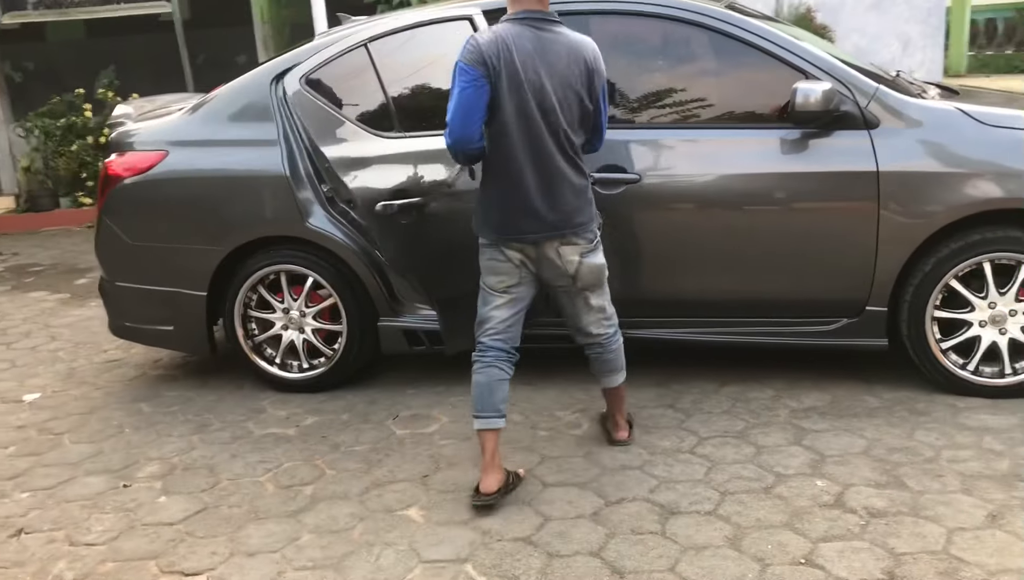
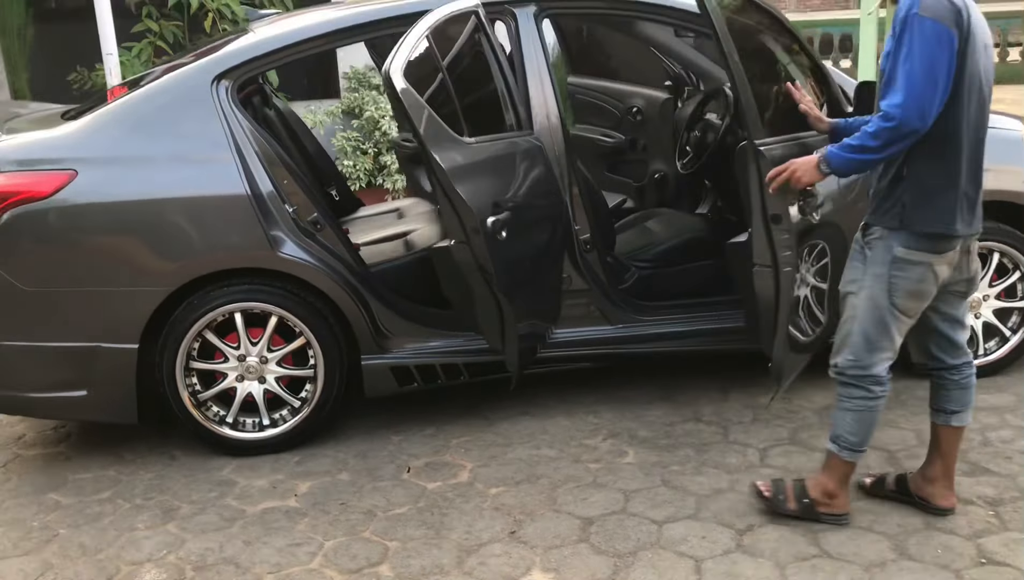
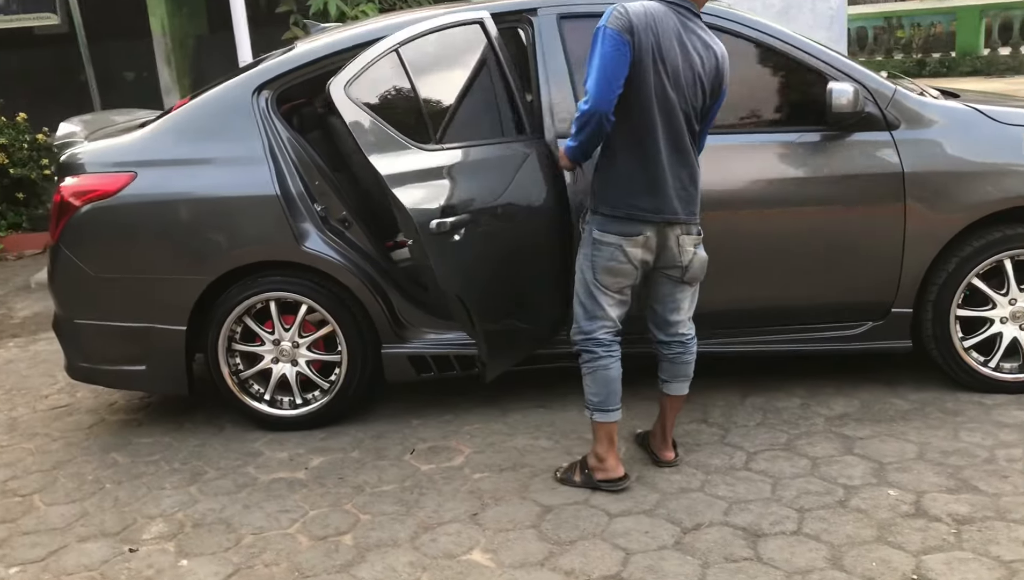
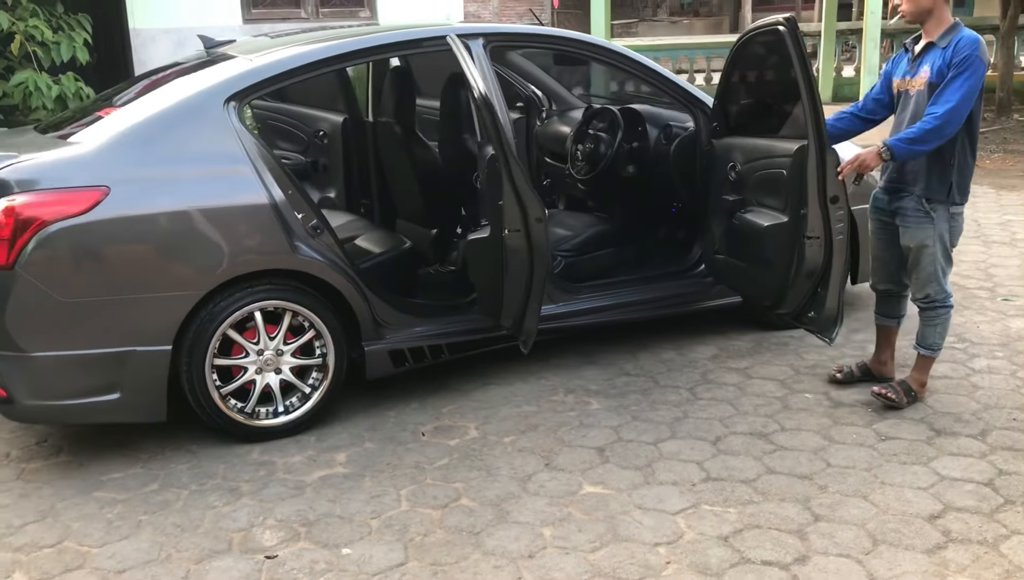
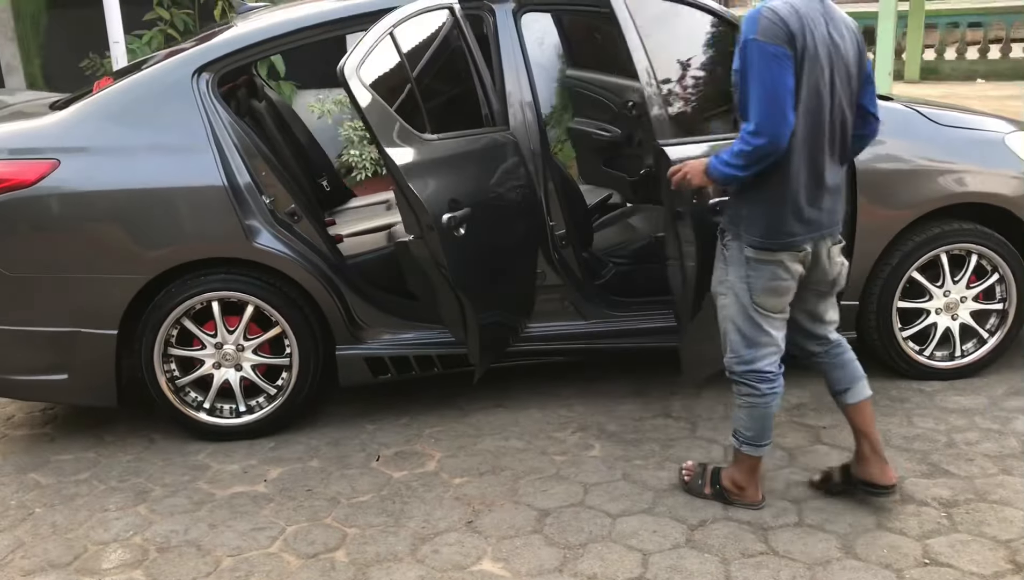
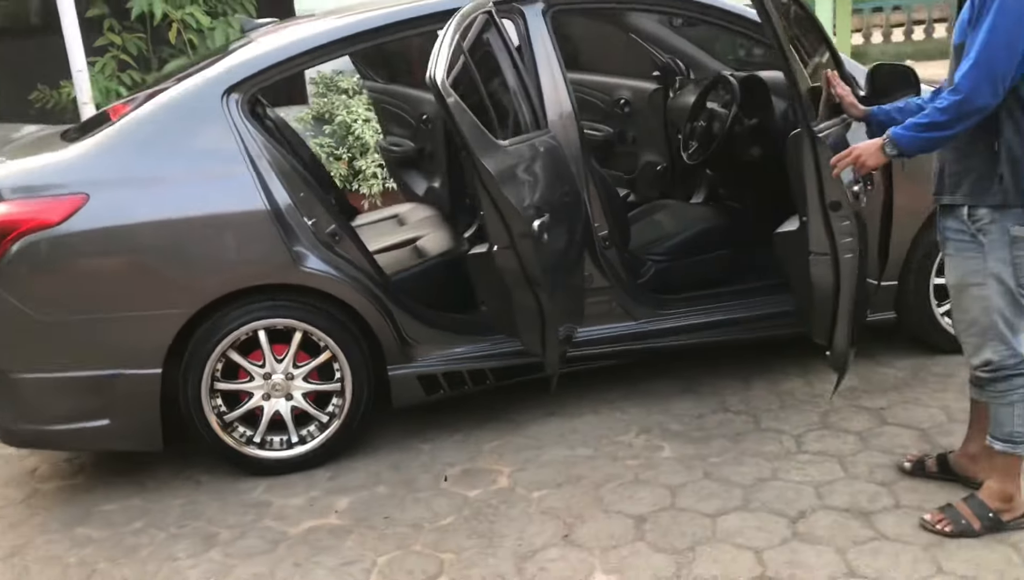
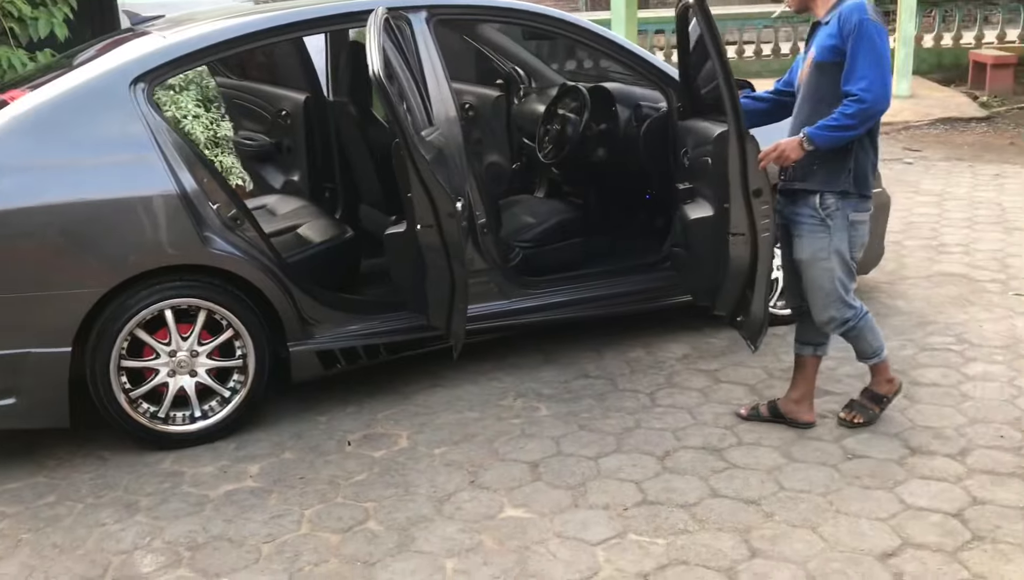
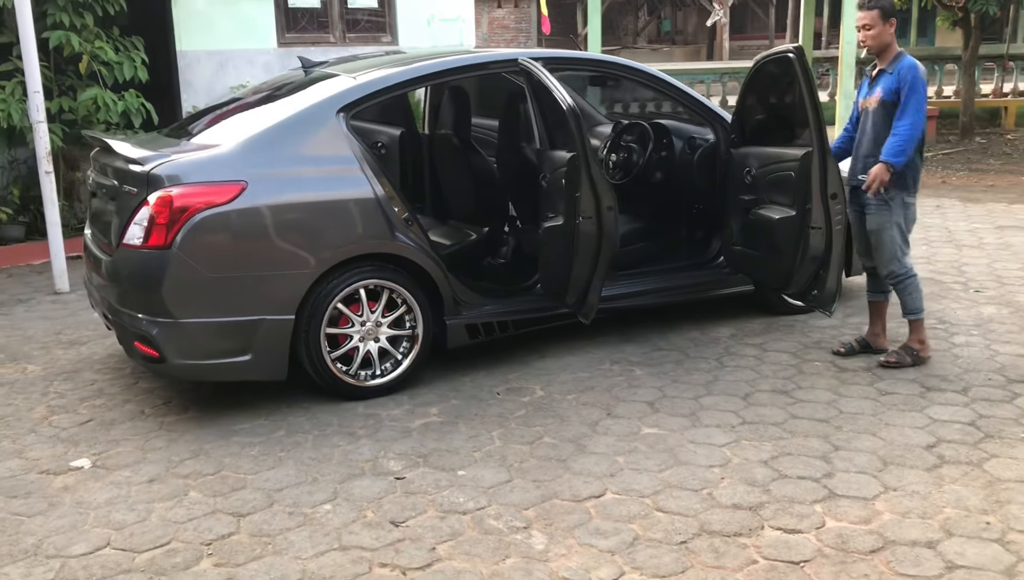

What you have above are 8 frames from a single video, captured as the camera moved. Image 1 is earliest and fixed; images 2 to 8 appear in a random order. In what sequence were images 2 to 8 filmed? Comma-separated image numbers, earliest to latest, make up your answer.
3, 5, 2, 6, 7, 4, 8
